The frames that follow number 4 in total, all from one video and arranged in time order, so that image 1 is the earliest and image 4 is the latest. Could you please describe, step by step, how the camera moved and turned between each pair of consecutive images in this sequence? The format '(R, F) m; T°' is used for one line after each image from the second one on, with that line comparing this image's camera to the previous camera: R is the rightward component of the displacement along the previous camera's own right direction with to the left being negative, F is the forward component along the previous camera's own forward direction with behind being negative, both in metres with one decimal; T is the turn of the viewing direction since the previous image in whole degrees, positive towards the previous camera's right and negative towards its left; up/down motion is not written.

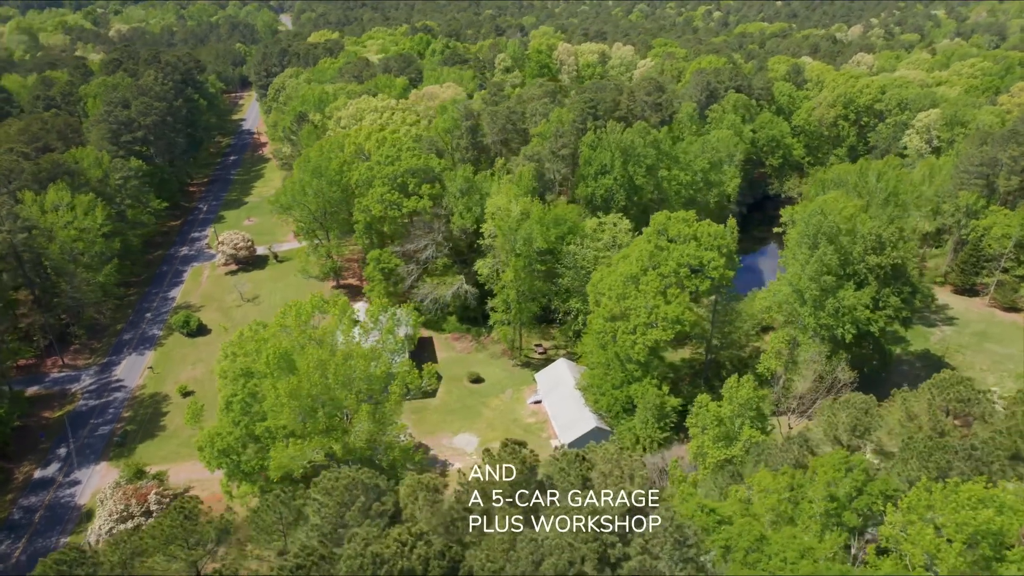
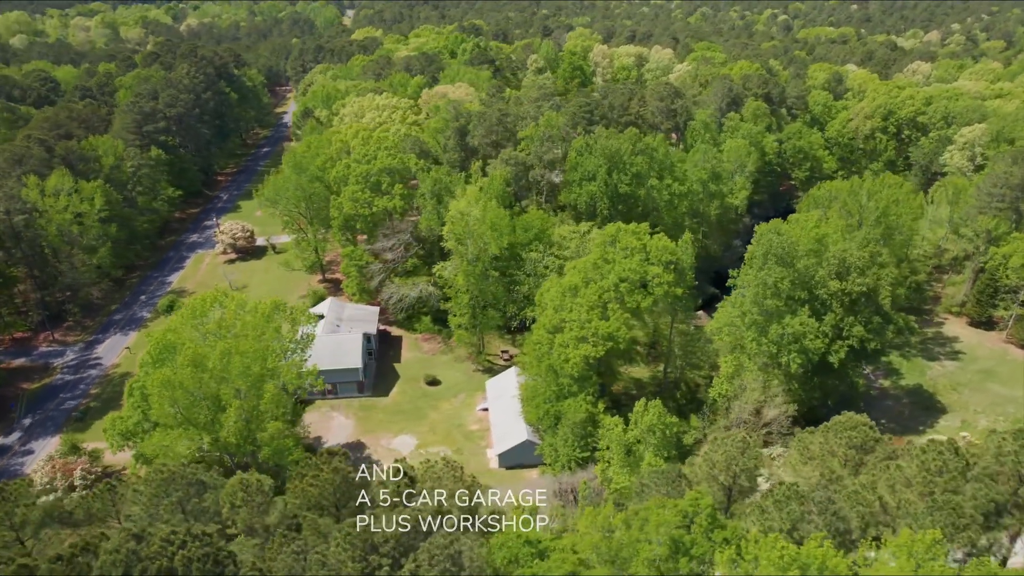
(+7.5, +1.0) m; -6°
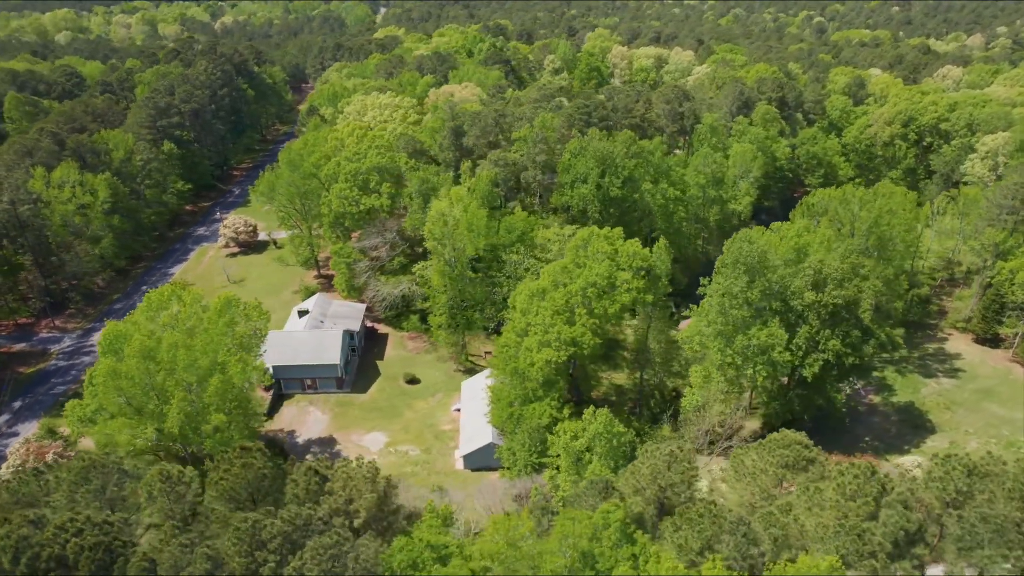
(+3.8, +0.3) m; -3°
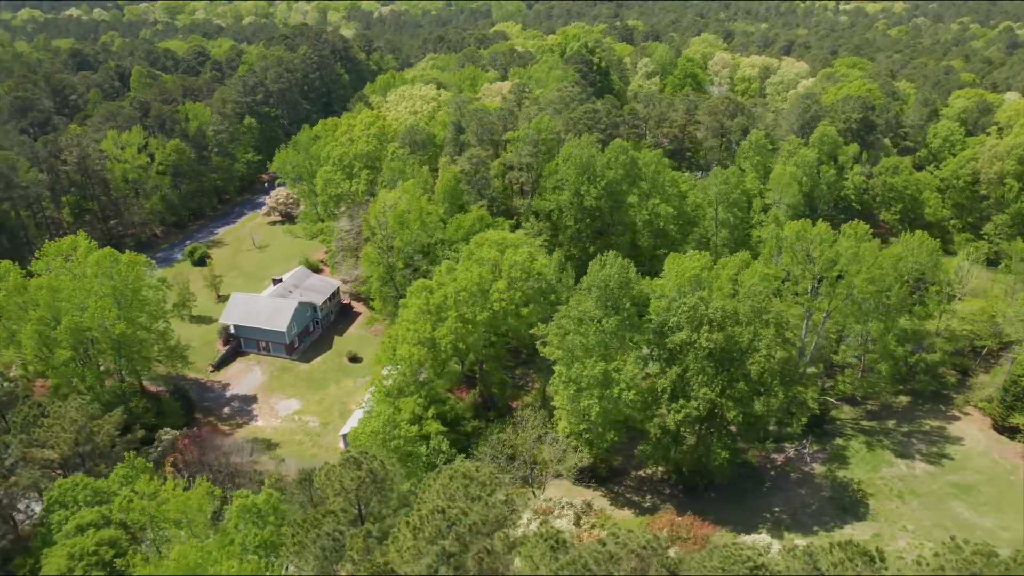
(+15.7, +2.2) m; -14°
